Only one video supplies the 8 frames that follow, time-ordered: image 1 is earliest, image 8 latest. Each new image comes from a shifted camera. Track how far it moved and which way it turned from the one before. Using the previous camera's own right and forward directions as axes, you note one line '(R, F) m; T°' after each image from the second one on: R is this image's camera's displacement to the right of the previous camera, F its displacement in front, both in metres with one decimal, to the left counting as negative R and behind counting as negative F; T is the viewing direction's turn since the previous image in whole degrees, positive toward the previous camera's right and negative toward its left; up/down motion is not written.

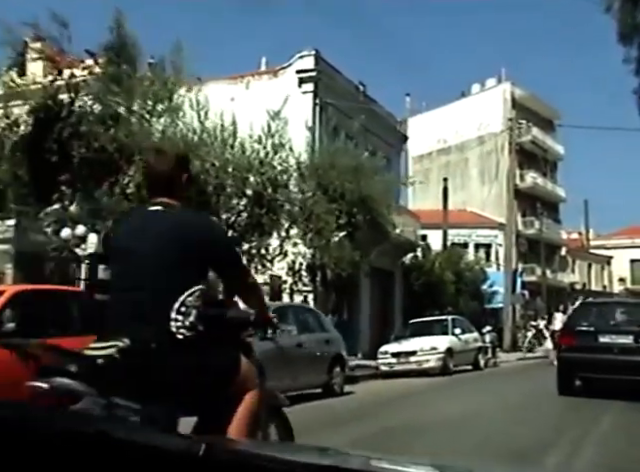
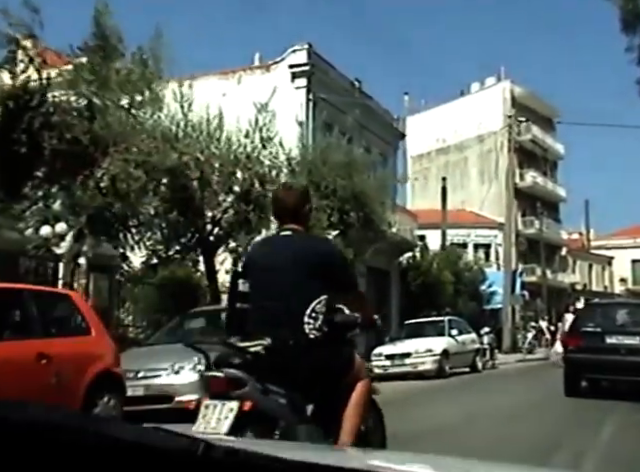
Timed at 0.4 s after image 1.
(+0.3, +0.8) m; 0°
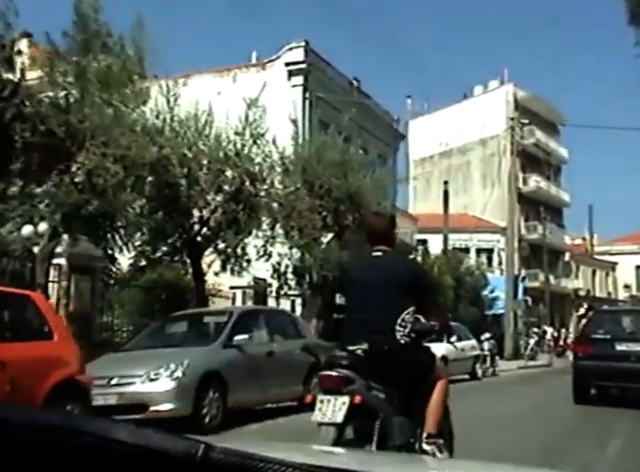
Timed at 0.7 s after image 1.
(+0.3, +0.8) m; 0°
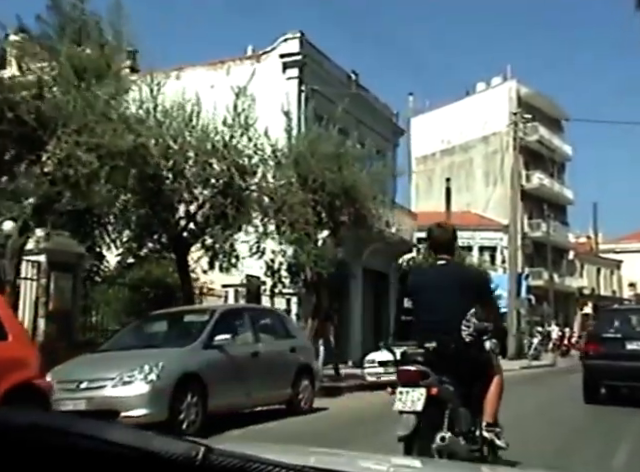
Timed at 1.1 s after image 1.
(+0.3, +0.8) m; 0°
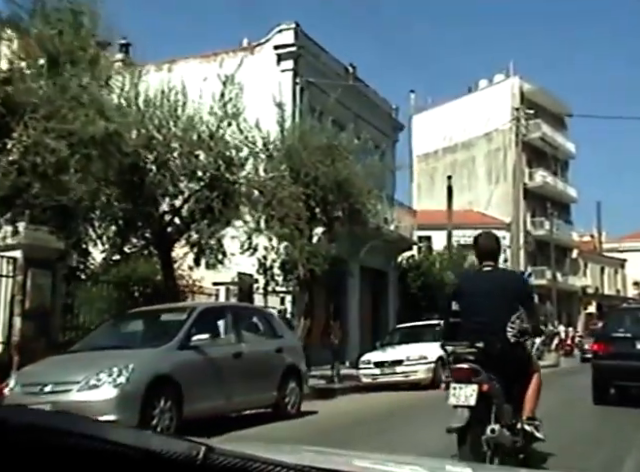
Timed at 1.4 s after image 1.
(+0.3, +0.8) m; 0°
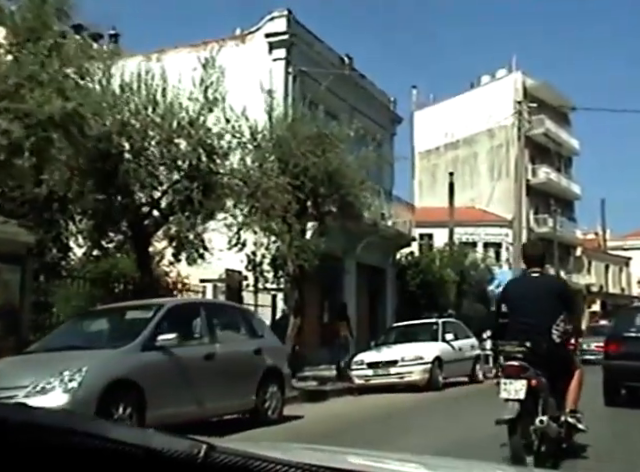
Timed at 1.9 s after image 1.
(+0.3, +1.0) m; 0°
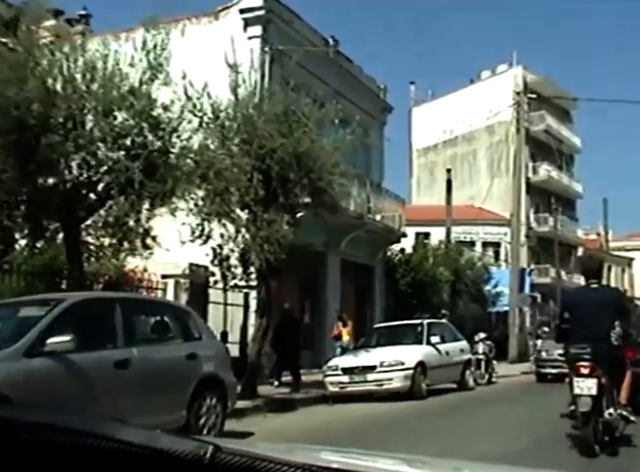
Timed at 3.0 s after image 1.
(+0.7, +2.0) m; 0°
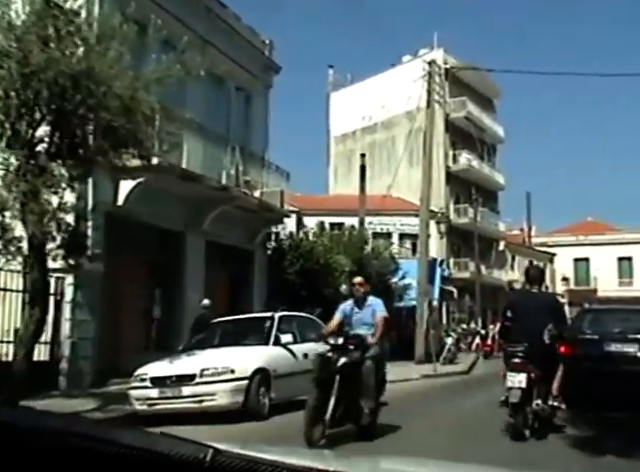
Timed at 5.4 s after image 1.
(+2.2, +4.6) m; +5°
